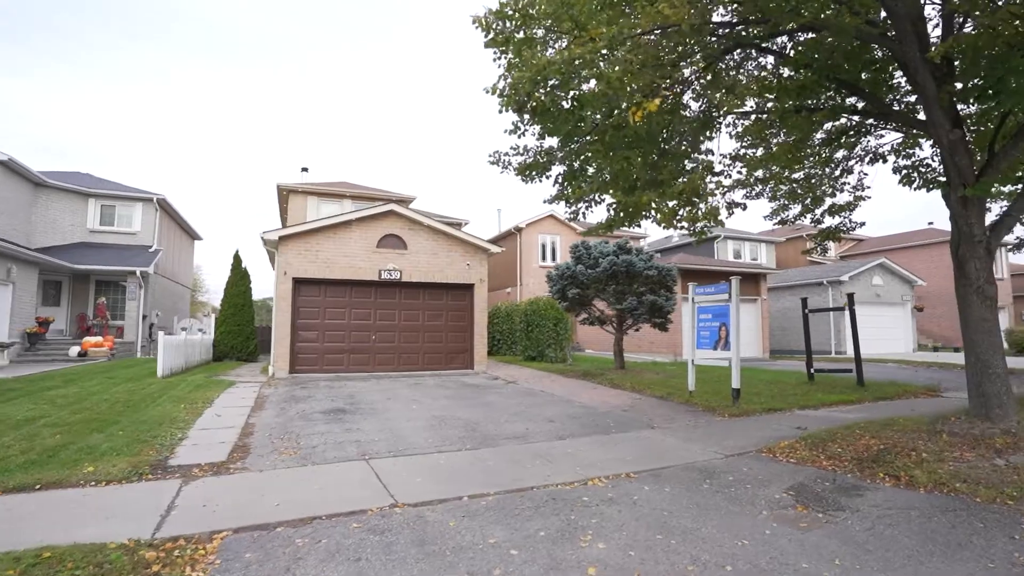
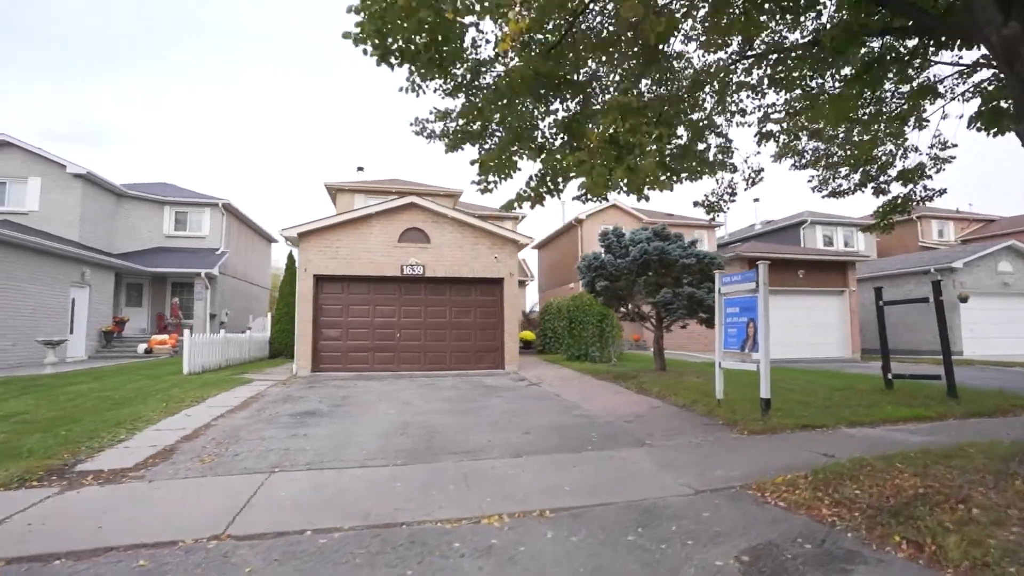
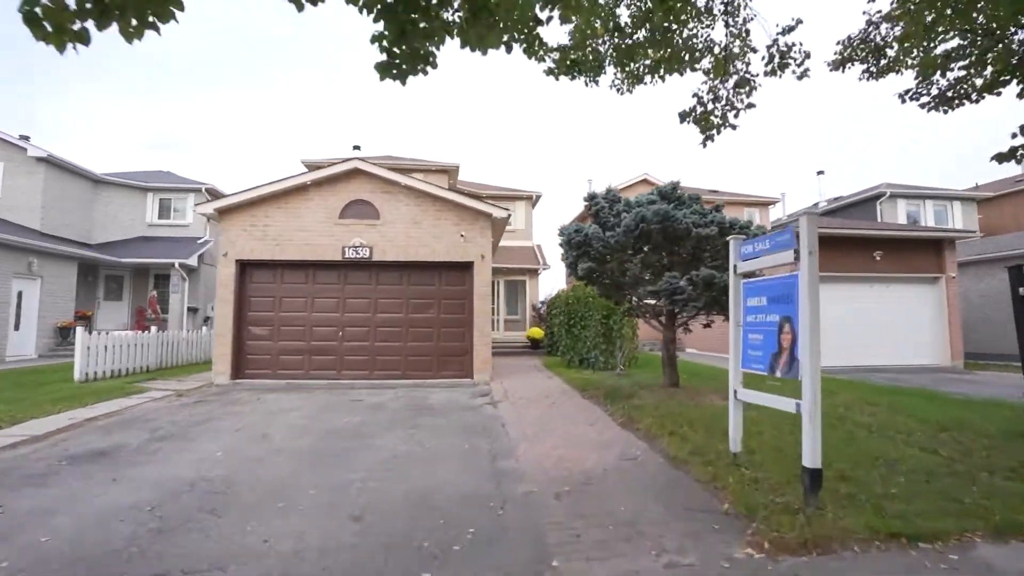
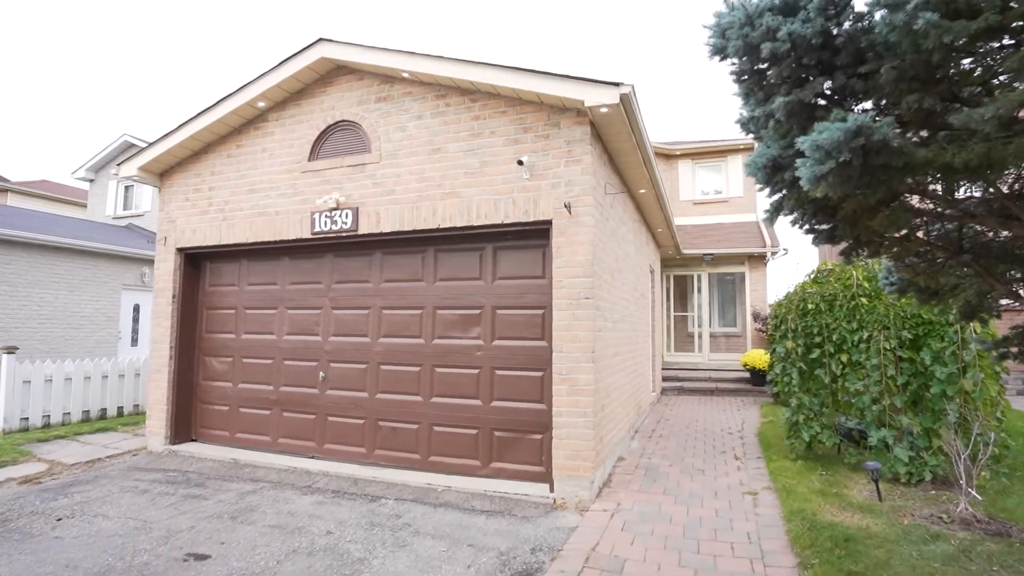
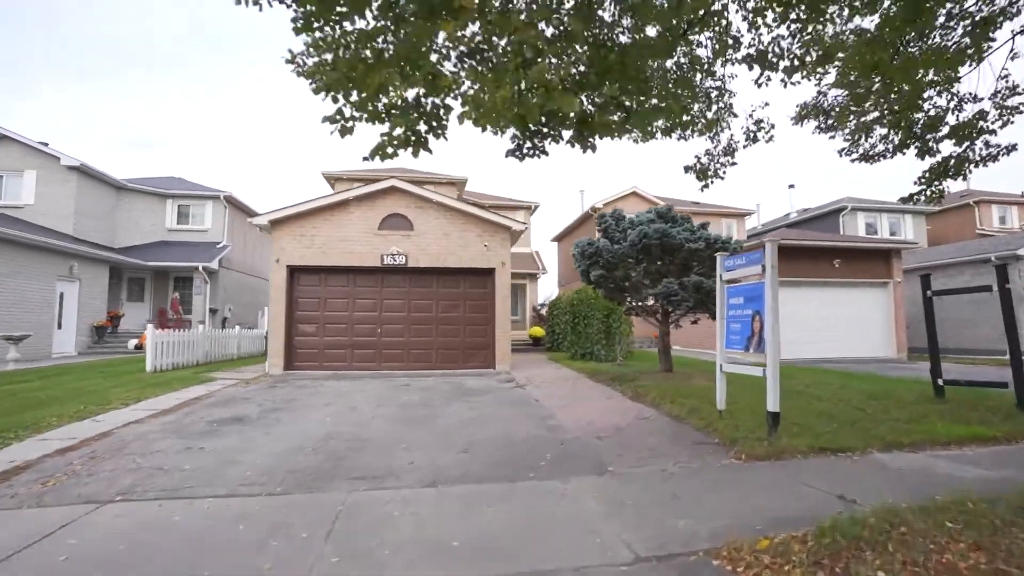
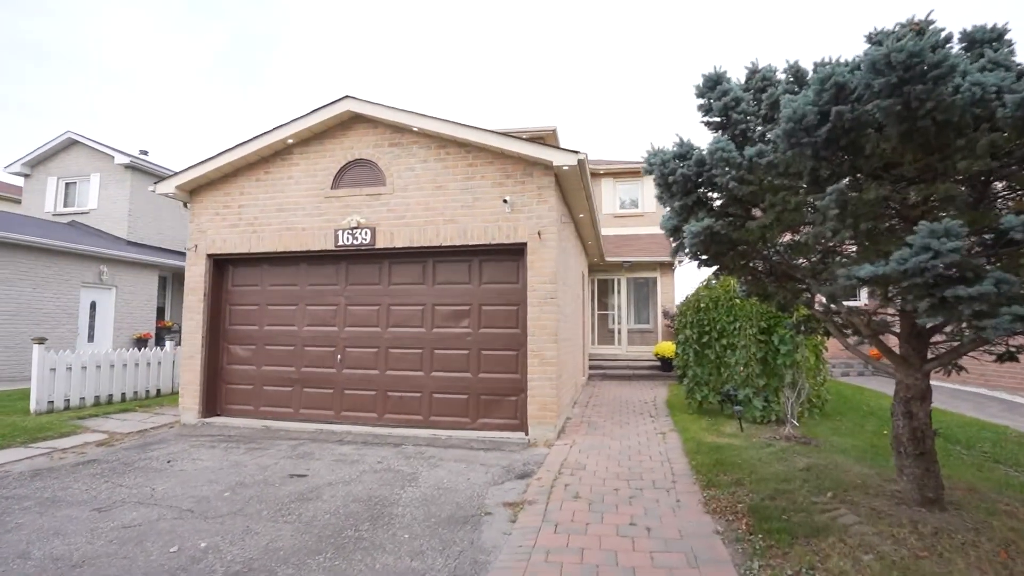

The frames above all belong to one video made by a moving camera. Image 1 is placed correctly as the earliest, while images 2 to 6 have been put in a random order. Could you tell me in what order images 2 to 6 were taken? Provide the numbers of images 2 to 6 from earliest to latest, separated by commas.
2, 5, 3, 6, 4
